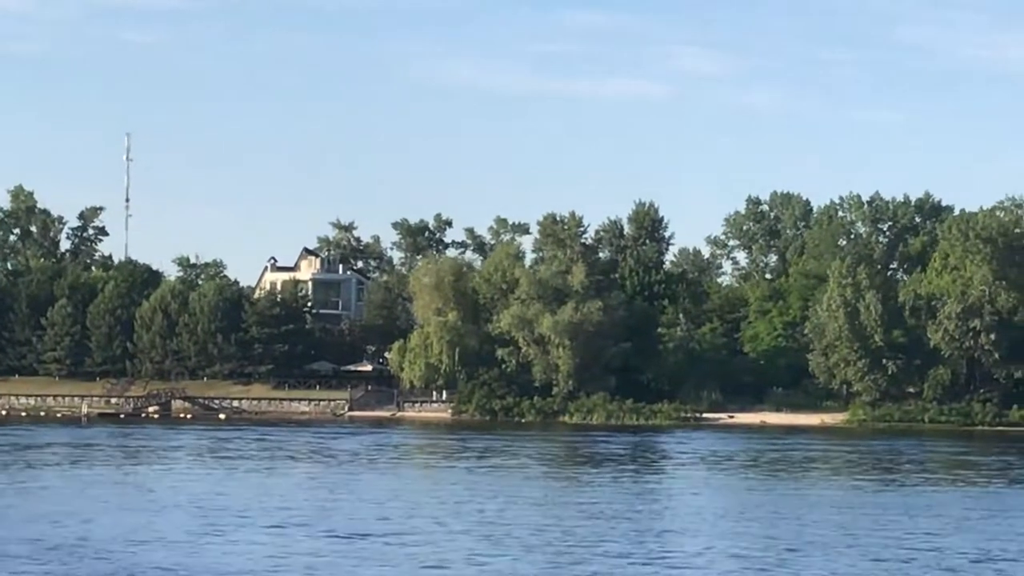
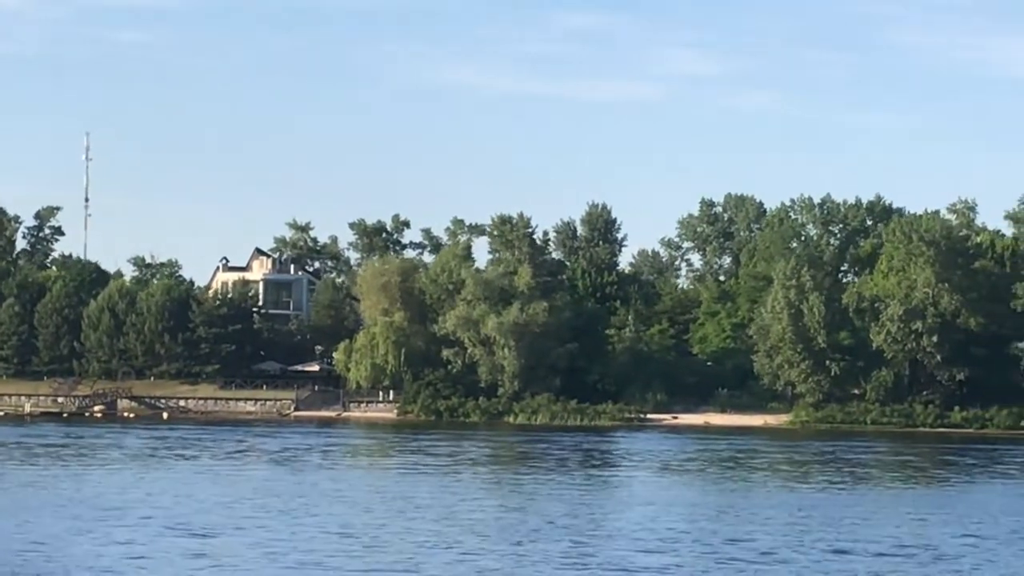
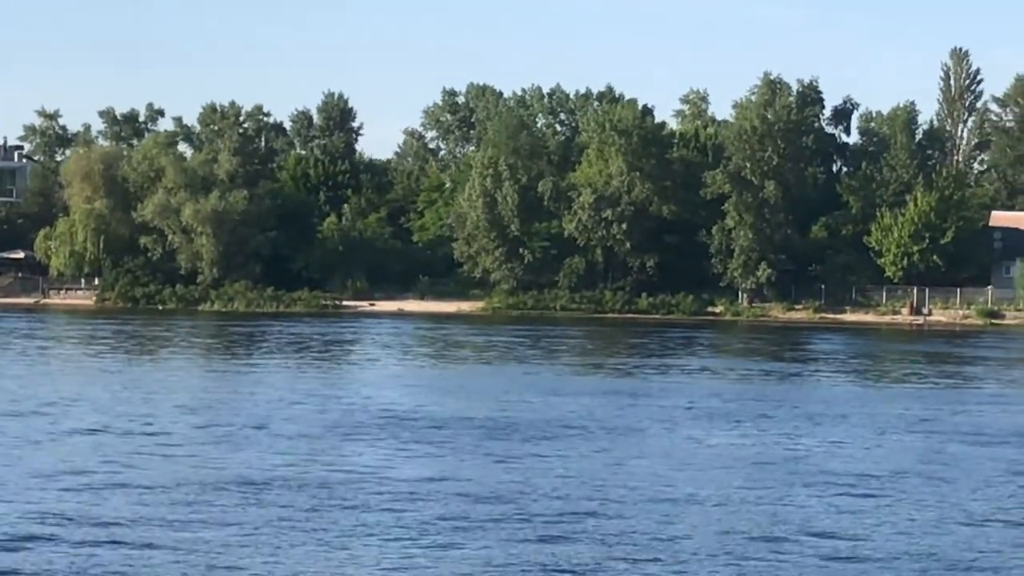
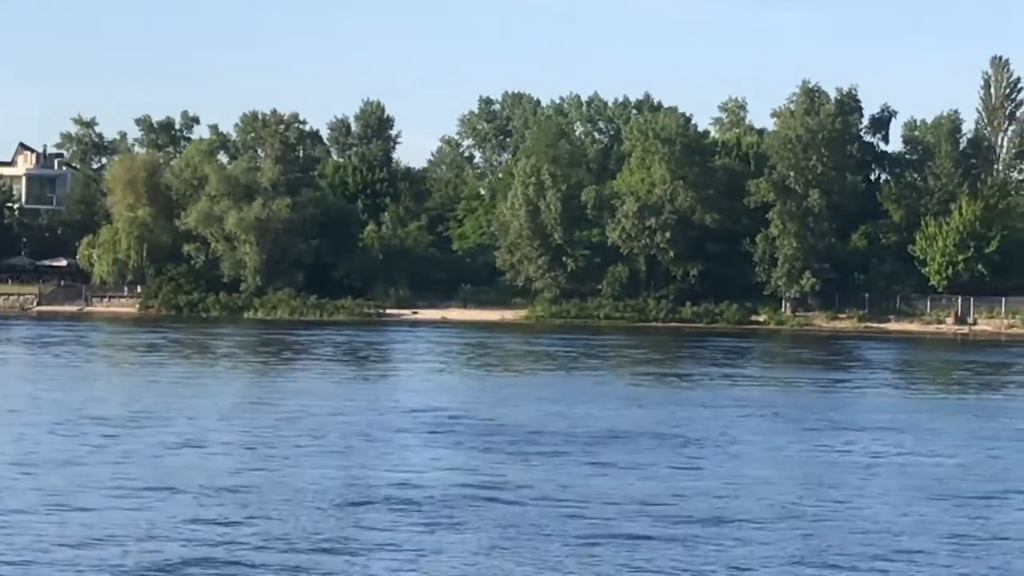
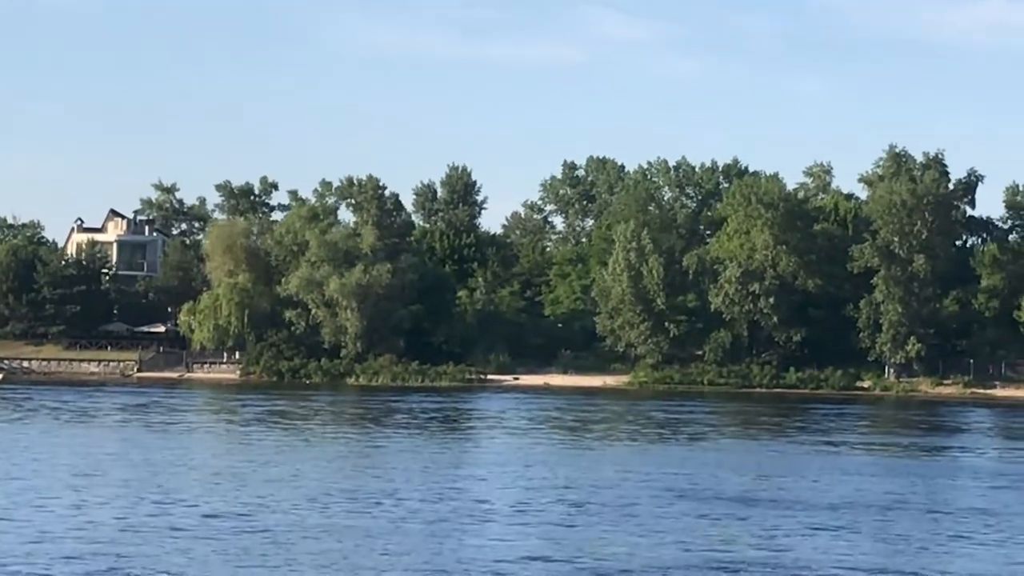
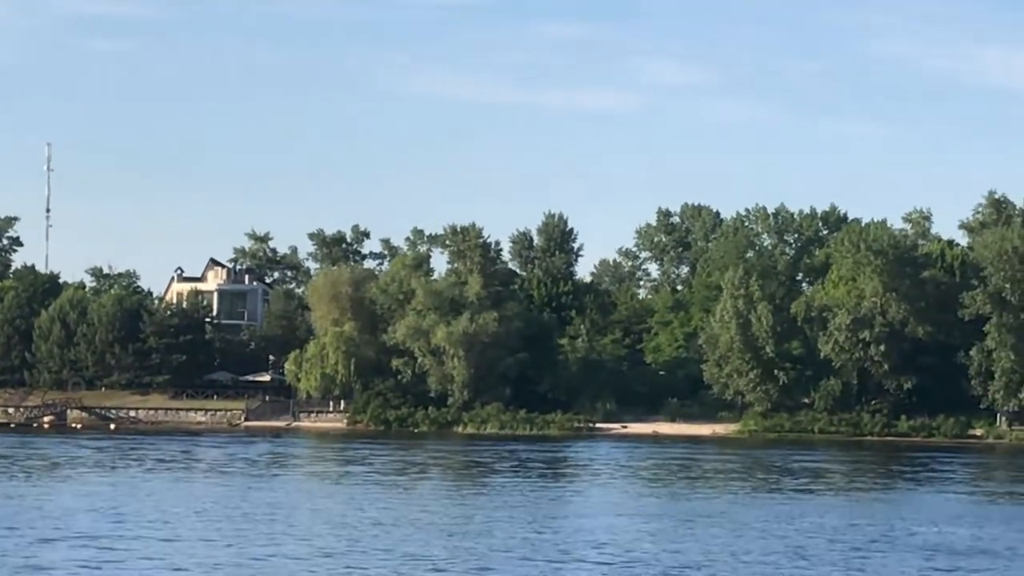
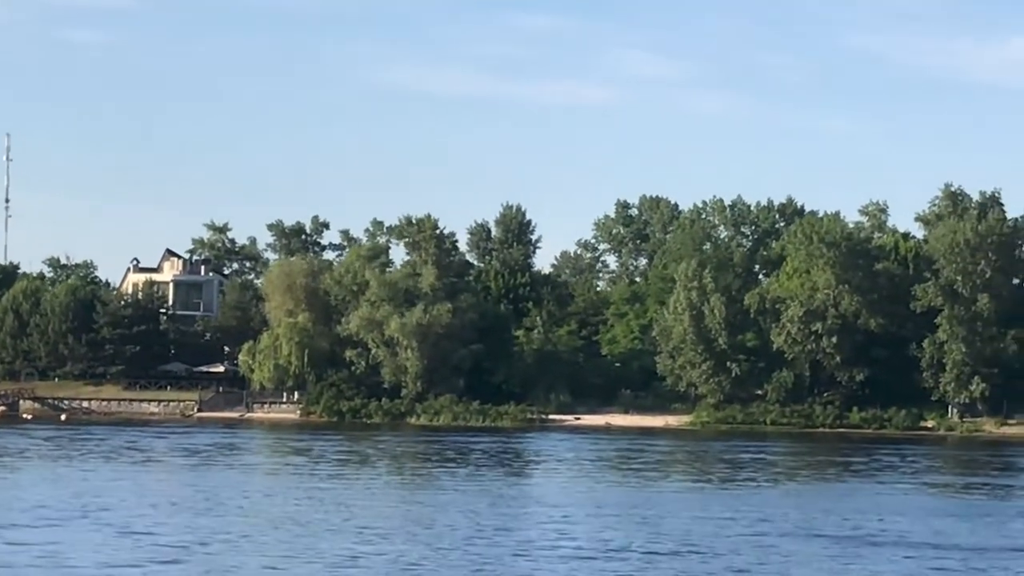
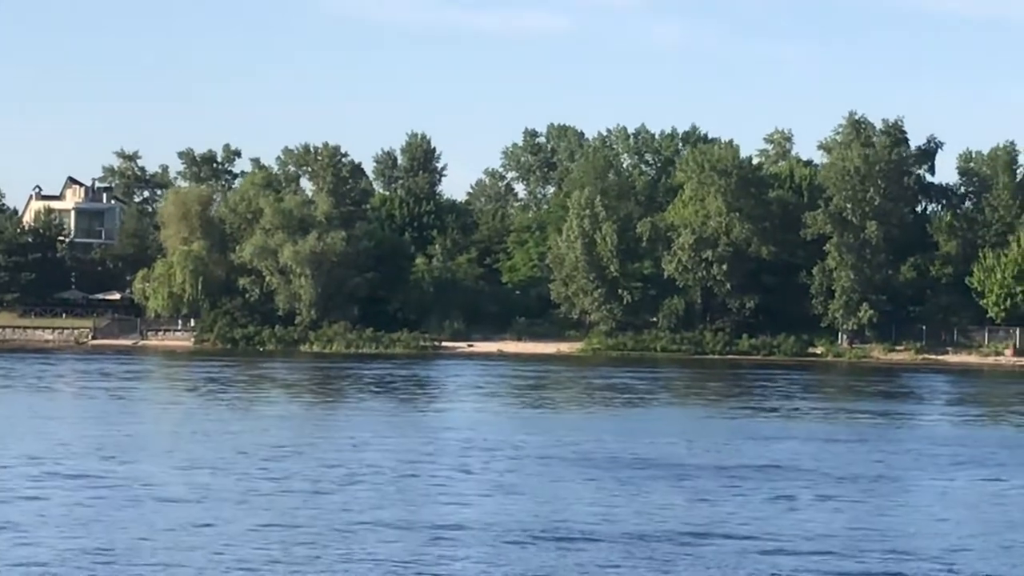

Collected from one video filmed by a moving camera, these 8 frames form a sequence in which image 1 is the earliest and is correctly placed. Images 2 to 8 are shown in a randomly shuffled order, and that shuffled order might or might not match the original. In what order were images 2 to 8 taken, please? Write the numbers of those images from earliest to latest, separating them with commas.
2, 6, 7, 5, 8, 4, 3
